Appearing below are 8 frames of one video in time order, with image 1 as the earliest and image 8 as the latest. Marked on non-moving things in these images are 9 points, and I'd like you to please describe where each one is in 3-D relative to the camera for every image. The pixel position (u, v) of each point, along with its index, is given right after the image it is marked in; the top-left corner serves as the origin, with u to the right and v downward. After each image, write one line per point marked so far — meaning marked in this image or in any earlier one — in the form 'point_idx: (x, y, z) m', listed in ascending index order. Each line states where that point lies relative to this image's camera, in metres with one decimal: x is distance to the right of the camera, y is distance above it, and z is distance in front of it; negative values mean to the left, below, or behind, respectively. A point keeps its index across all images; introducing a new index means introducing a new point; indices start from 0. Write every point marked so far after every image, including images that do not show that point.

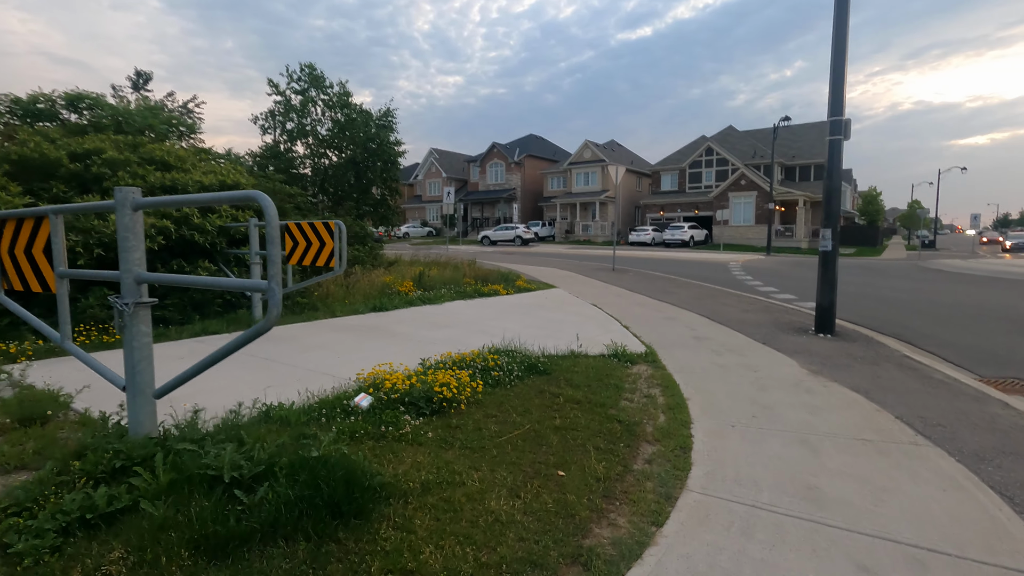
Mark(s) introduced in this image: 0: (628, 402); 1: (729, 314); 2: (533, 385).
0: (+1.1, -1.1, +5.3) m
1: (+4.6, -0.6, +11.4) m
2: (+0.2, -1.0, +5.4) m
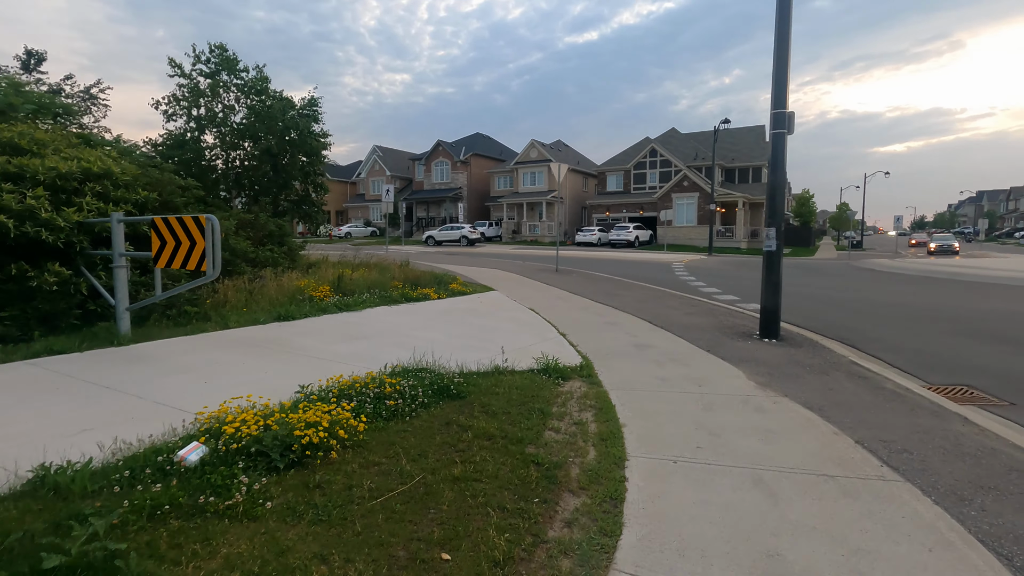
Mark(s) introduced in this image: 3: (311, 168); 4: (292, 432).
0: (+0.3, -1.2, +4.4) m
1: (+3.2, -0.6, +10.8) m
2: (-0.6, -1.1, +4.5) m
3: (-5.8, +3.5, +15.5) m
4: (-1.4, -0.9, +3.4) m
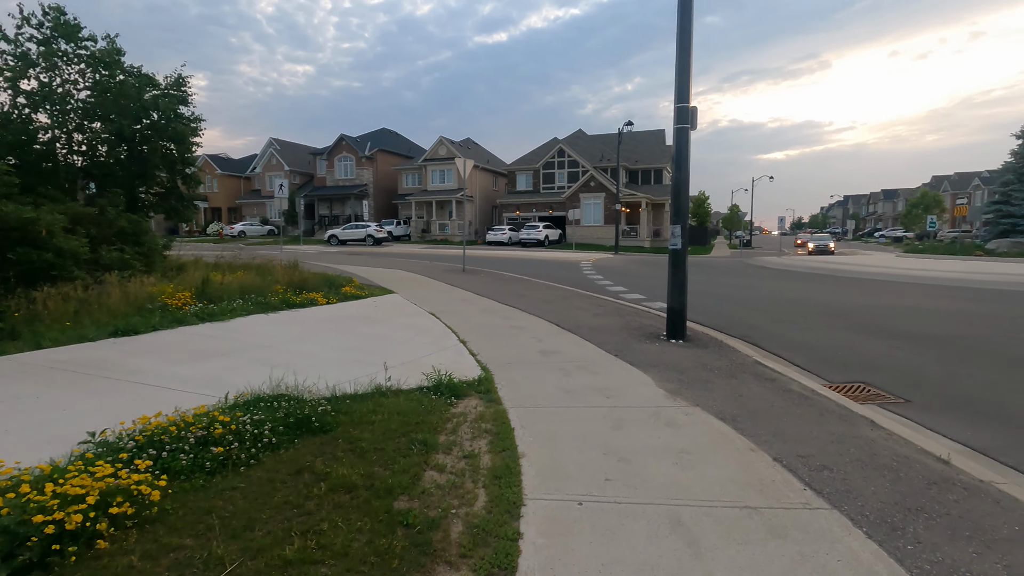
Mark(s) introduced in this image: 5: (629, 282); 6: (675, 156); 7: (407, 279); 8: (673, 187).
0: (-0.5, -1.2, +3.6) m
1: (+1.3, -0.6, +10.3) m
2: (-1.5, -1.1, +3.5) m
3: (-8.4, +3.3, +13.6) m
4: (-2.1, -1.0, +2.3) m
5: (+3.9, +0.2, +18.2) m
6: (+2.6, +2.1, +8.7) m
7: (-3.0, +0.3, +15.6) m
8: (+2.6, +1.6, +8.7) m
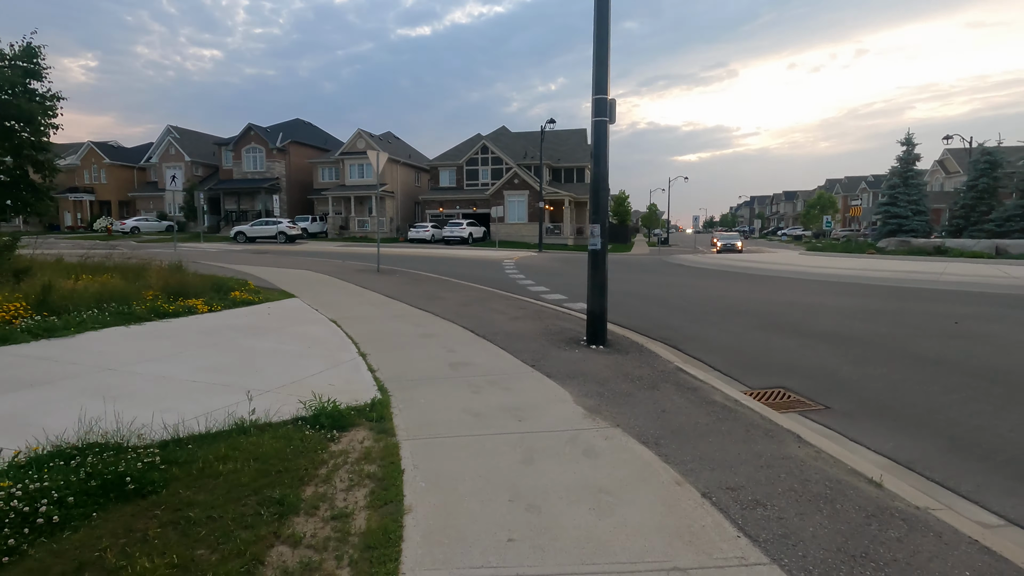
0: (-1.2, -1.3, +2.7) m
1: (-0.3, -0.7, +9.6) m
2: (-2.1, -1.2, +2.5) m
3: (-10.4, +3.2, +11.5) m
4: (-2.5, -1.1, +1.3) m
5: (+1.3, +0.2, +17.8) m
6: (+1.3, +2.1, +8.2) m
7: (-5.3, +0.2, +14.3) m
8: (+1.2, +1.6, +8.2) m
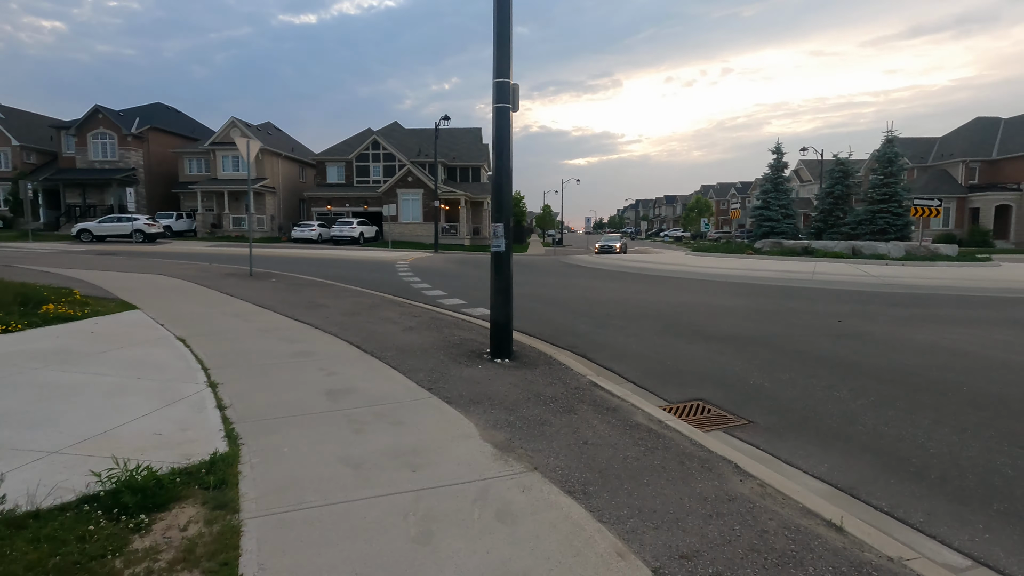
0: (-1.5, -1.5, +1.5) m
1: (-2.0, -0.8, +8.4) m
2: (-2.4, -1.4, +1.1) m
3: (-12.3, +2.9, +8.4) m
4: (-2.6, -1.2, -0.2) m
5: (-2.0, +0.1, +16.7) m
6: (-0.2, +2.0, +7.3) m
7: (-7.8, 0.0, +12.0) m
8: (-0.2, +1.5, +7.3) m
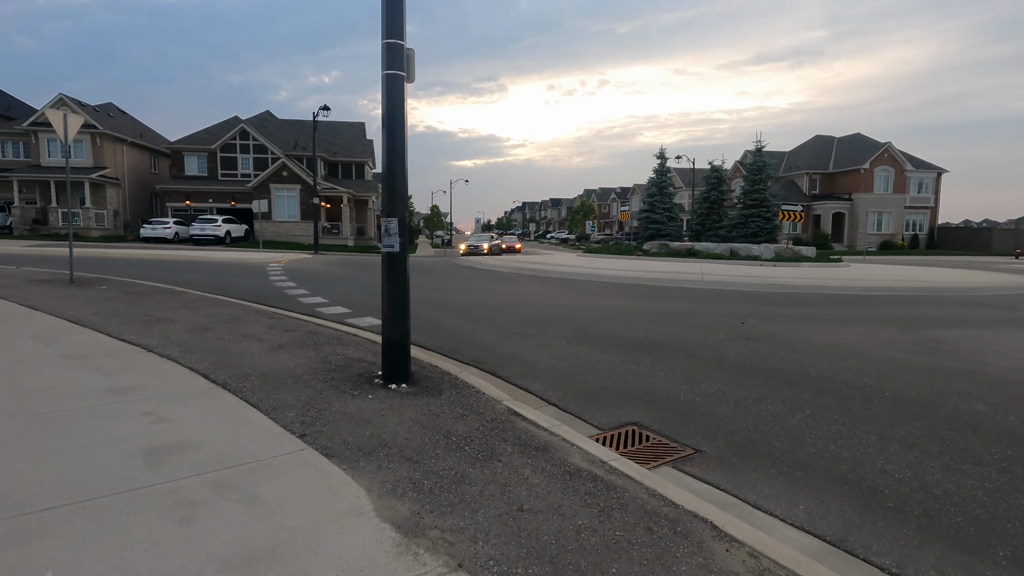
0: (-1.4, -1.6, 0.0) m
1: (-3.3, -0.9, +6.7) m
2: (-2.1, -1.5, -0.6) m
3: (-13.4, +2.7, +4.5) m
4: (-2.1, -1.3, -1.9) m
5: (-5.1, 0.0, +14.8) m
6: (-1.4, +1.9, +5.9) m
7: (-9.7, -0.2, +9.0) m
8: (-1.4, +1.4, +6.0) m
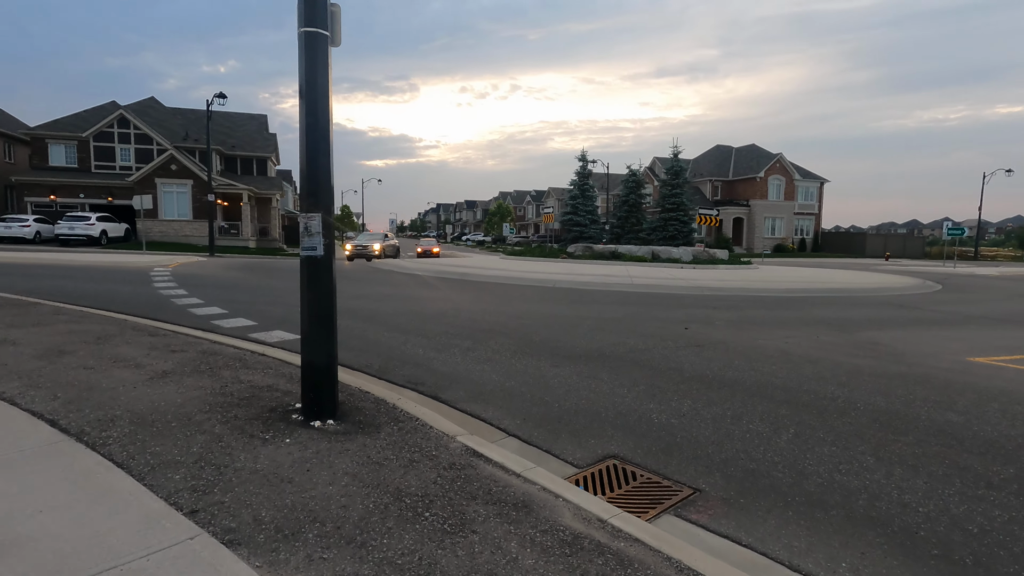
0: (-0.8, -1.6, -1.2) m
1: (-3.8, -1.0, +5.2) m
2: (-1.5, -1.6, -1.9) m
3: (-13.5, +2.5, +1.4) m
4: (-1.2, -1.4, -3.1) m
5: (-6.8, -0.2, +12.9) m
6: (-1.8, +1.8, +4.7) m
7: (-10.5, -0.4, +6.4) m
8: (-1.8, +1.3, +4.7) m
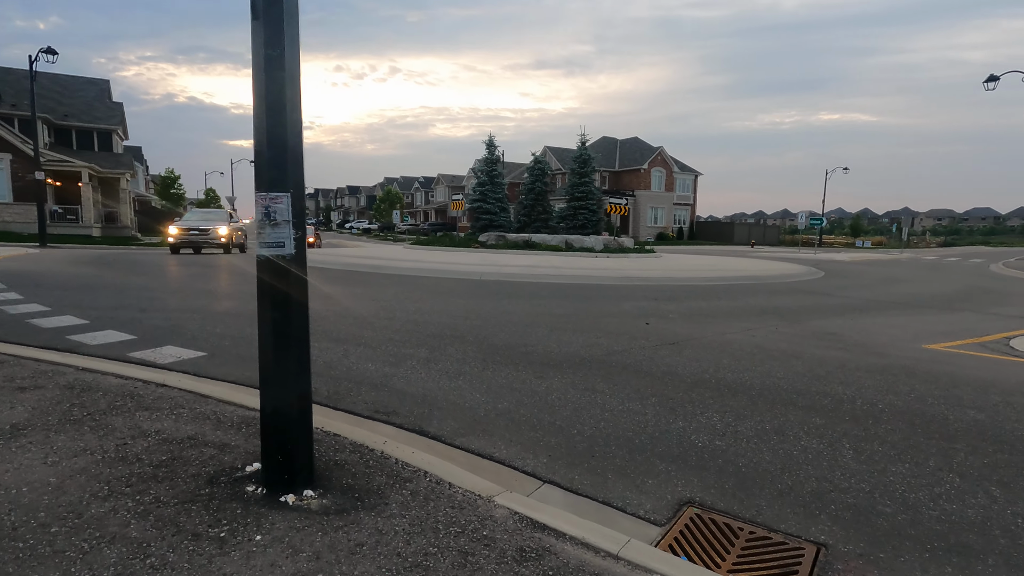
0: (+0.8, -1.8, -2.3) m
1: (-3.4, -1.2, +3.2) m
2: (+0.3, -1.8, -3.2) m
3: (-12.1, +2.1, -2.6) m
4: (+0.8, -1.7, -4.3) m
5: (-8.1, -0.3, +10.1) m
6: (-1.5, +1.7, +3.1) m
7: (-10.3, -0.7, +3.0) m
8: (-1.5, +1.2, +3.2) m
